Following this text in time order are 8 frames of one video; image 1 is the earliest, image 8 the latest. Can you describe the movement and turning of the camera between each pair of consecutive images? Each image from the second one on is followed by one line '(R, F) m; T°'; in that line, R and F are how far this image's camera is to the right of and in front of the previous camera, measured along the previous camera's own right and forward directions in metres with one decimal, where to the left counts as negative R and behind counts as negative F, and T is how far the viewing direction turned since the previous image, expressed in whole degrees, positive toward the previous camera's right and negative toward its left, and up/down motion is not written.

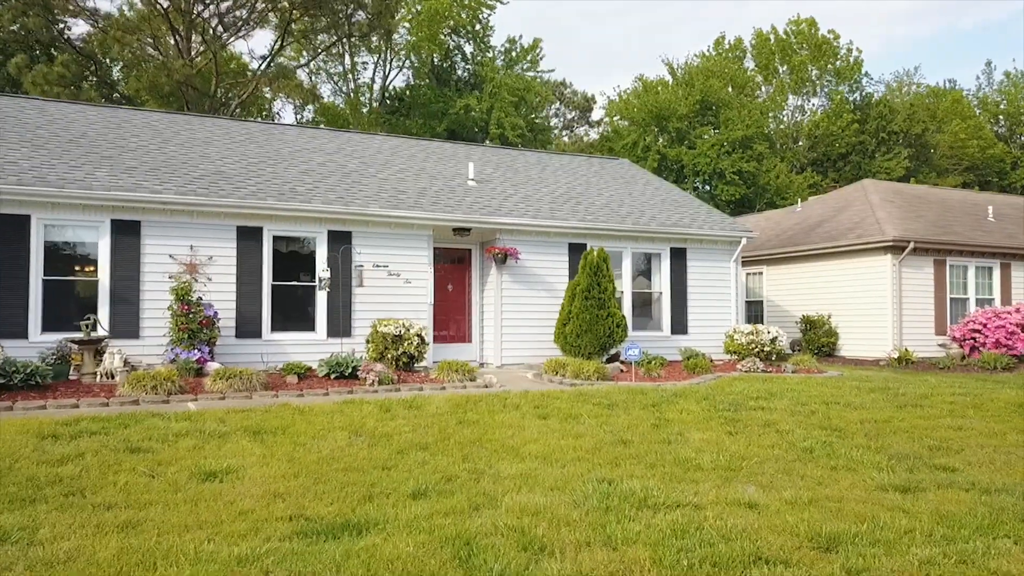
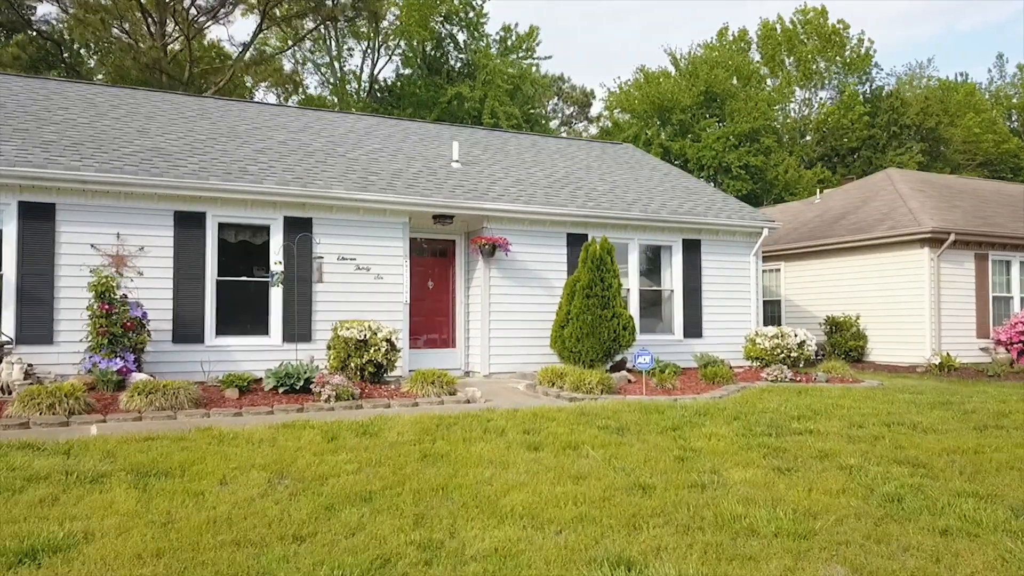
(+0.1, +1.8) m; 0°
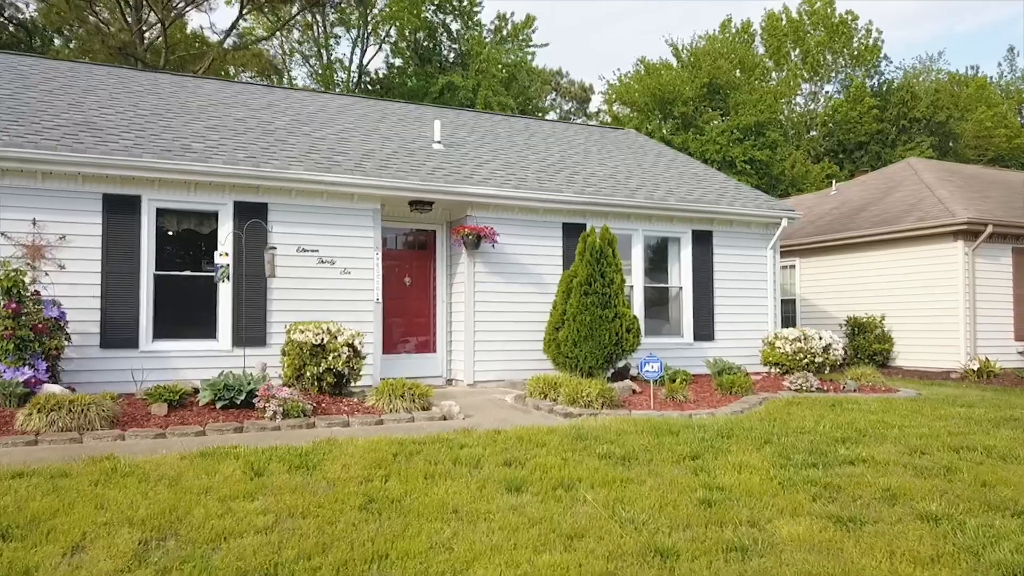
(+0.1, +1.4) m; 0°
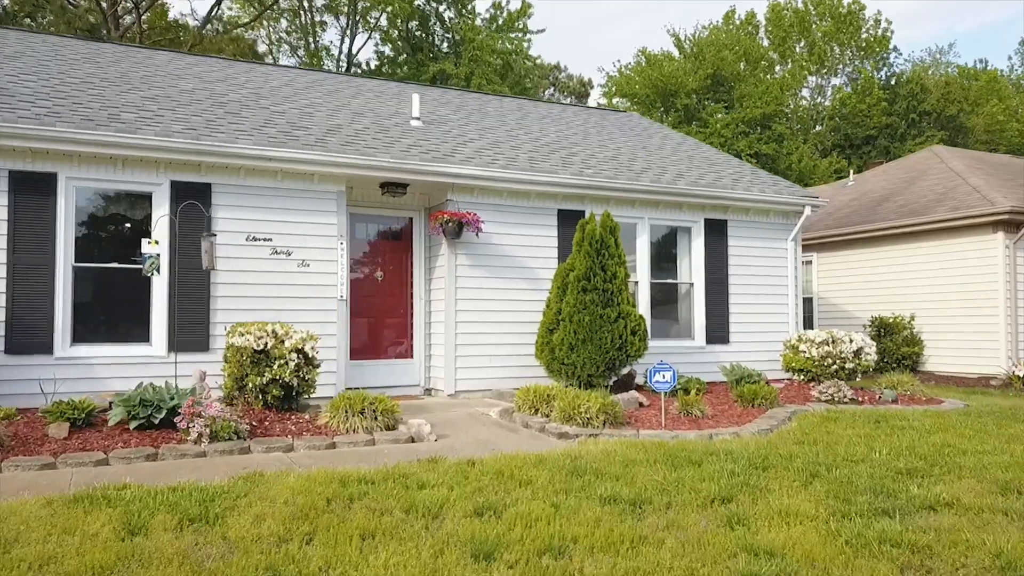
(+0.1, +1.3) m; 0°
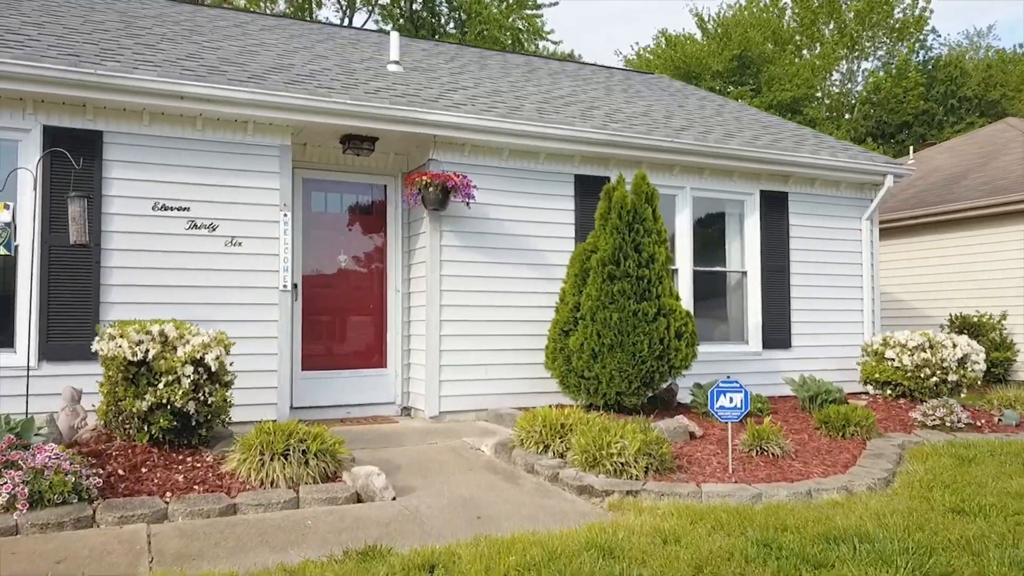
(+0.1, +2.1) m; -1°
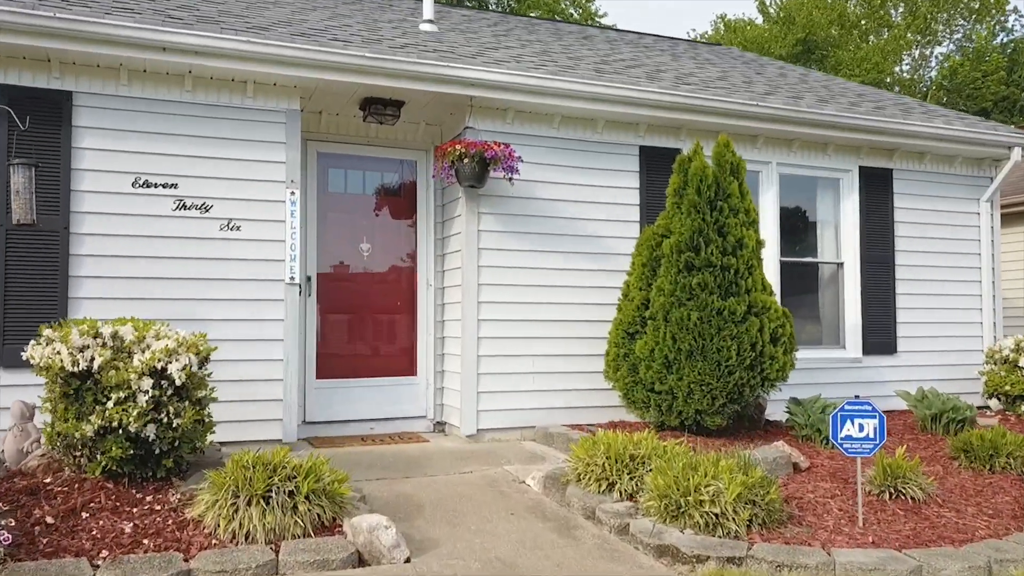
(0.0, +1.1) m; -4°
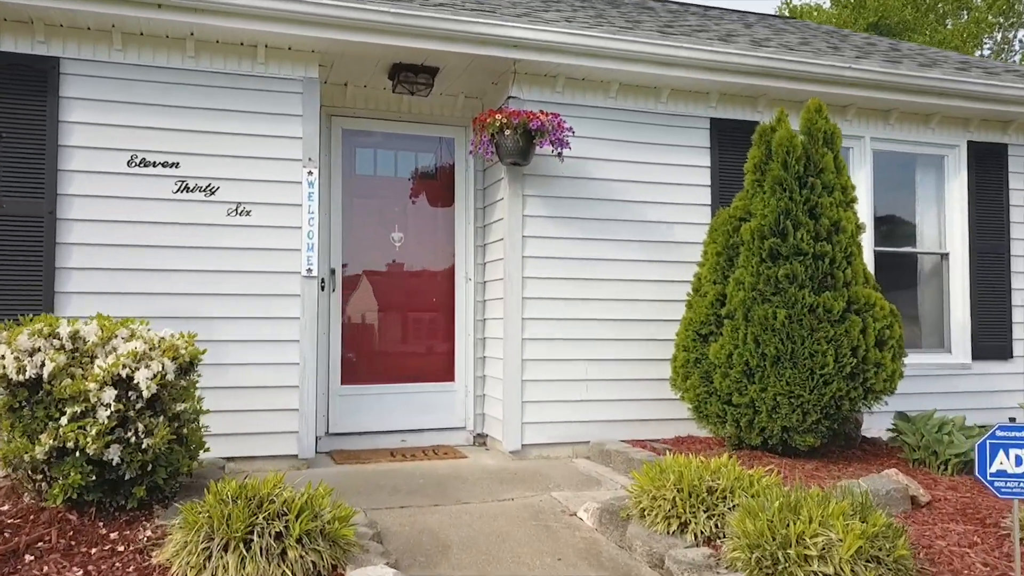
(0.0, +0.7) m; -4°
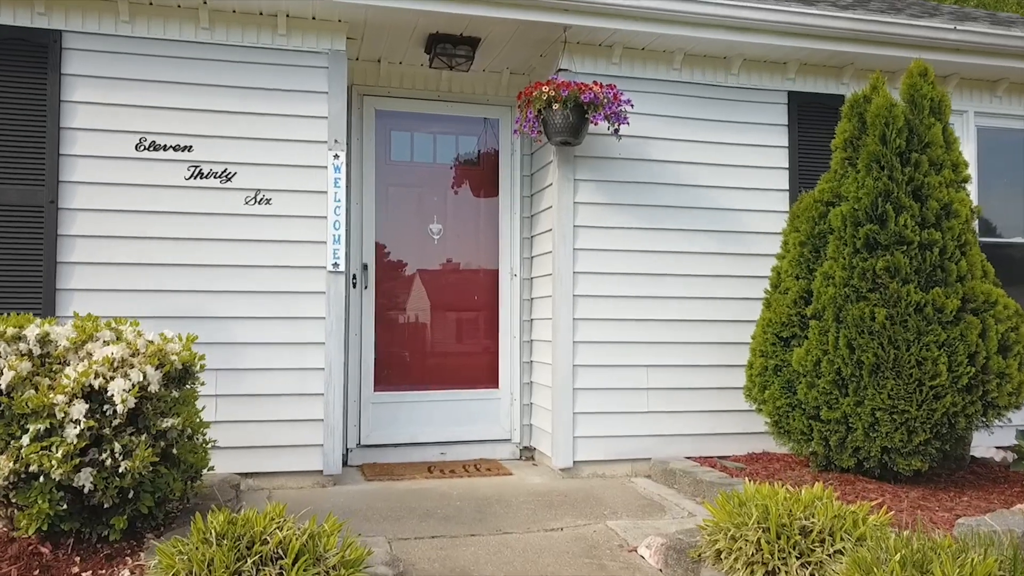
(0.0, +0.5) m; -4°
